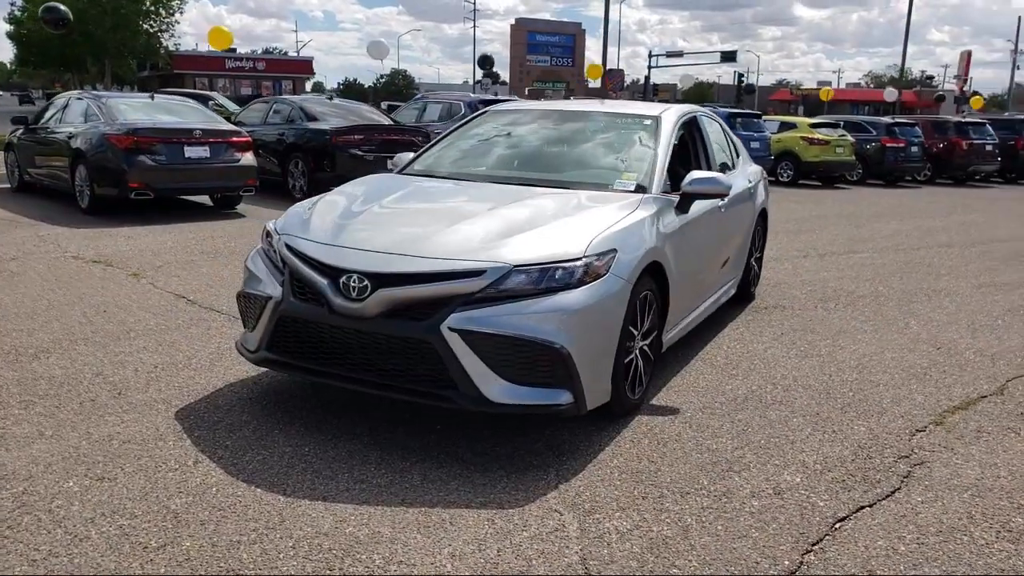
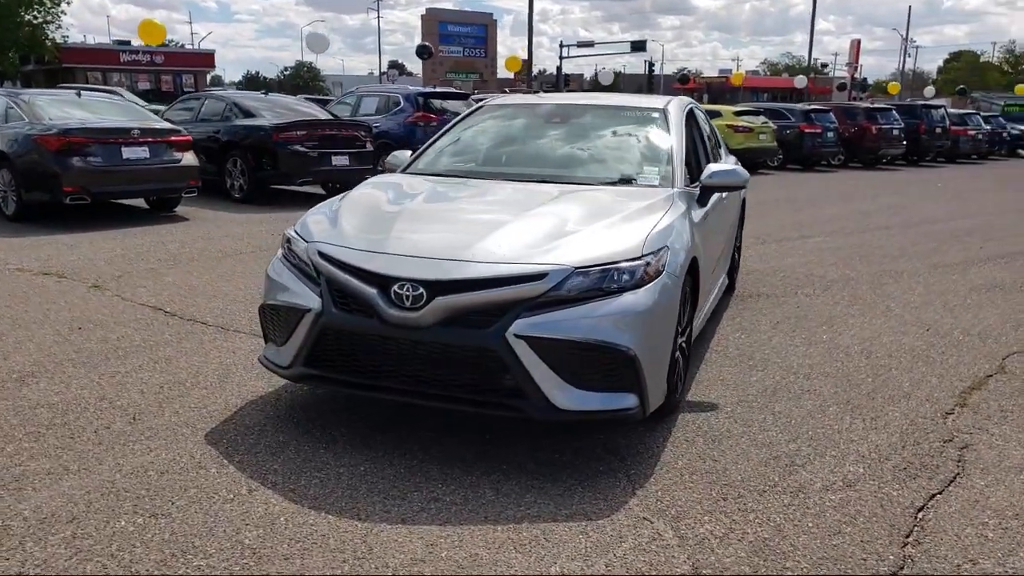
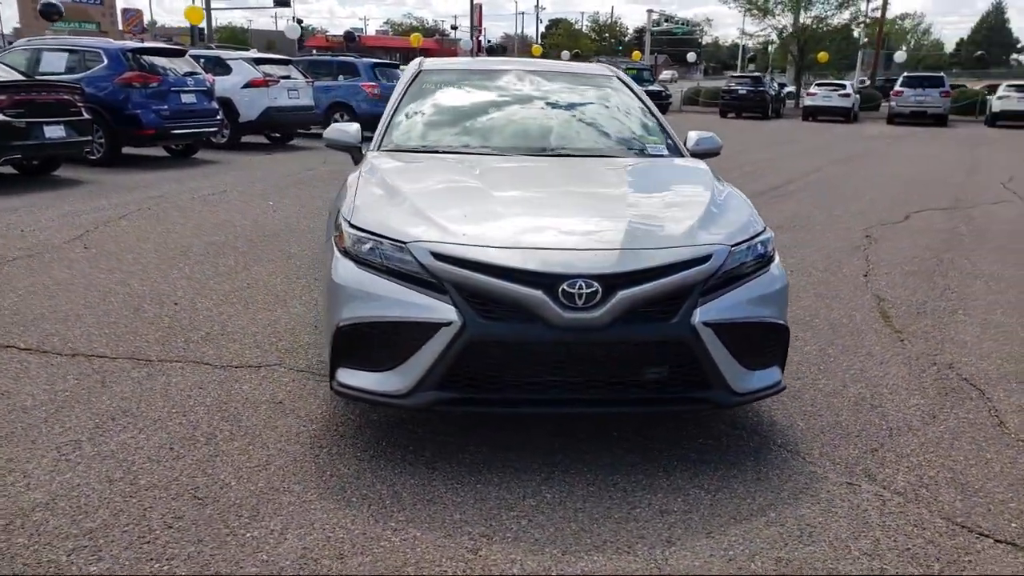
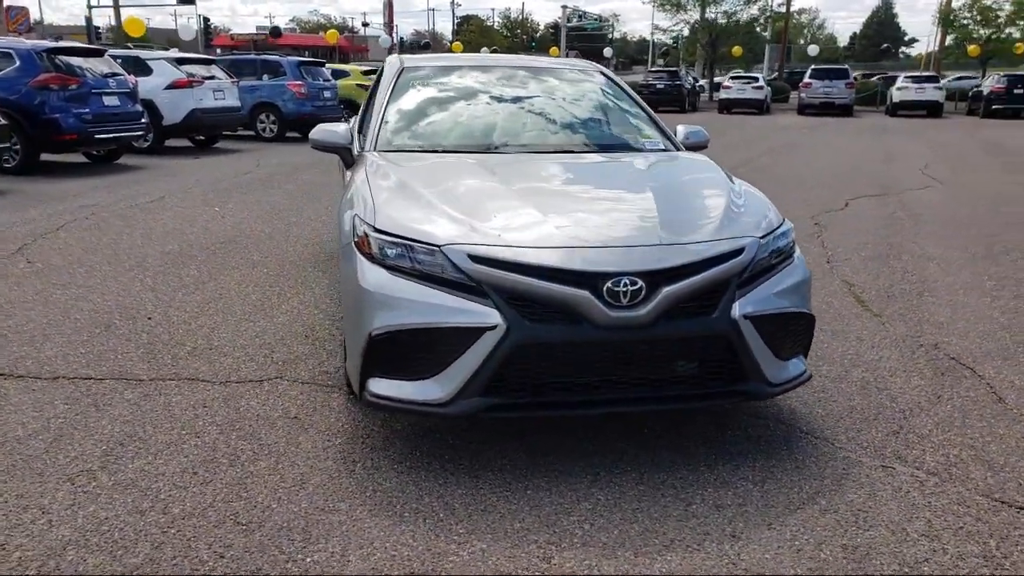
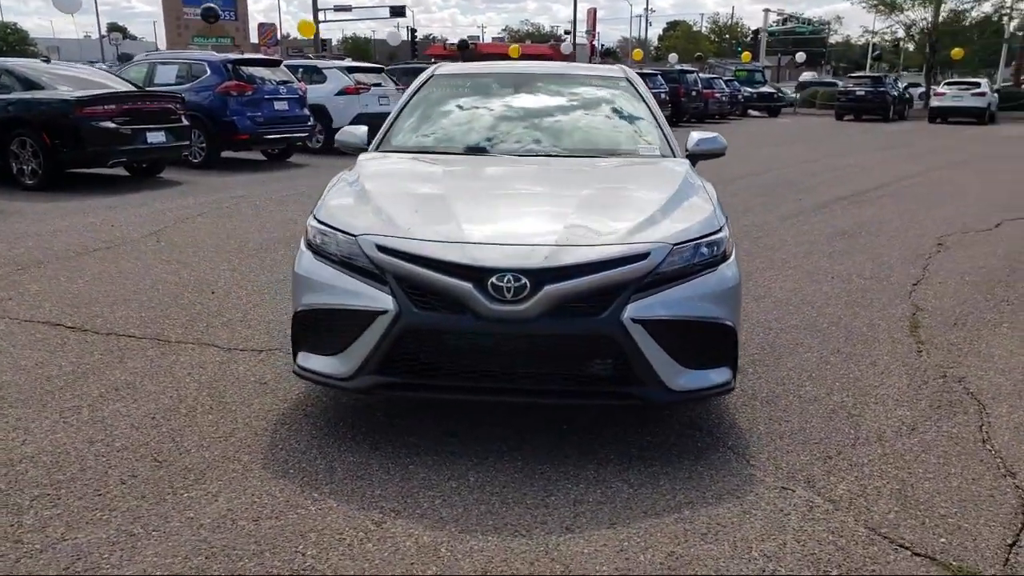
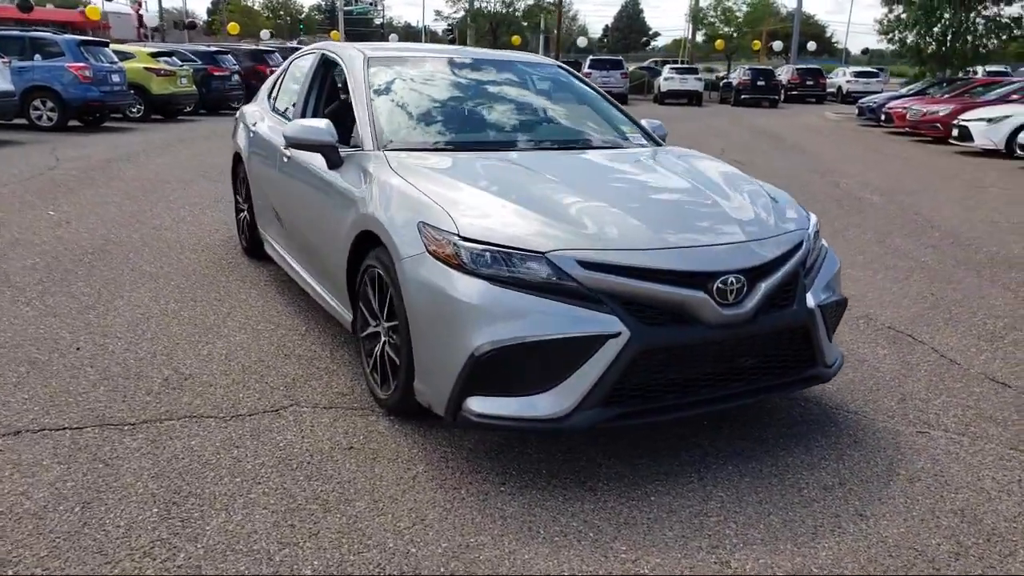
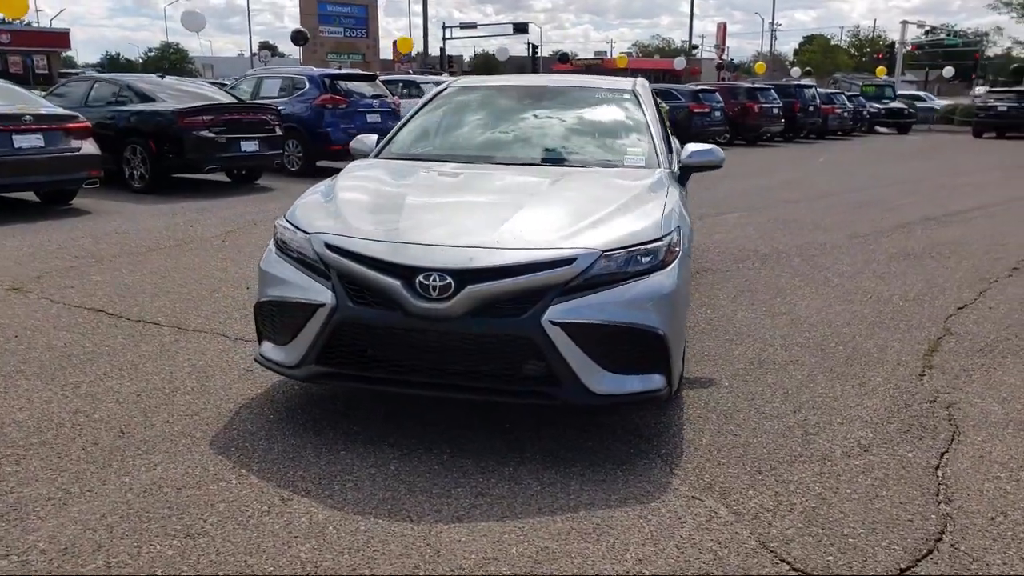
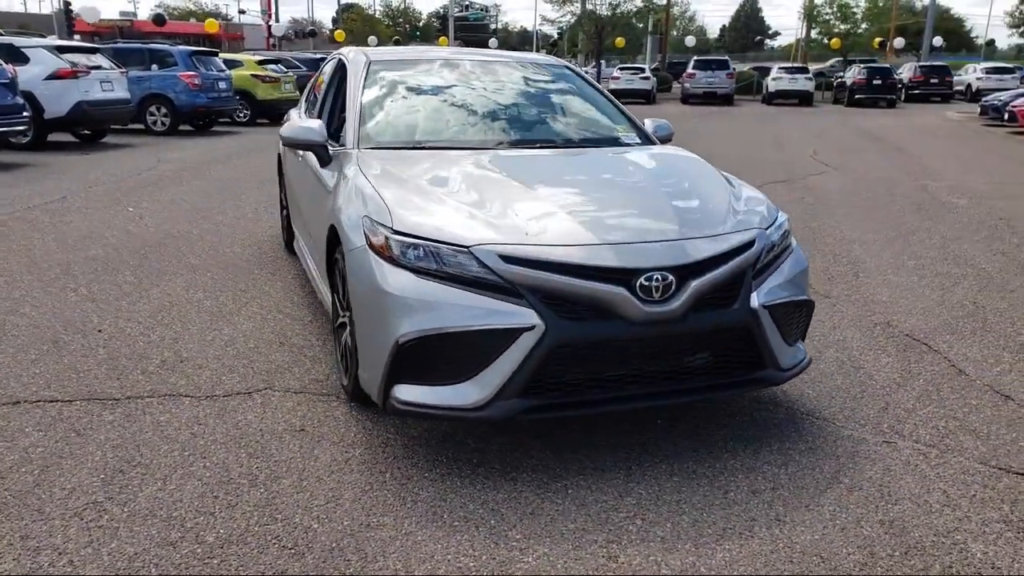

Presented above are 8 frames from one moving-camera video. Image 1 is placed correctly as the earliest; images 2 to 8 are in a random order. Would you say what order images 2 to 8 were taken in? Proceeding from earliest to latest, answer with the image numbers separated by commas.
2, 7, 5, 3, 4, 8, 6
